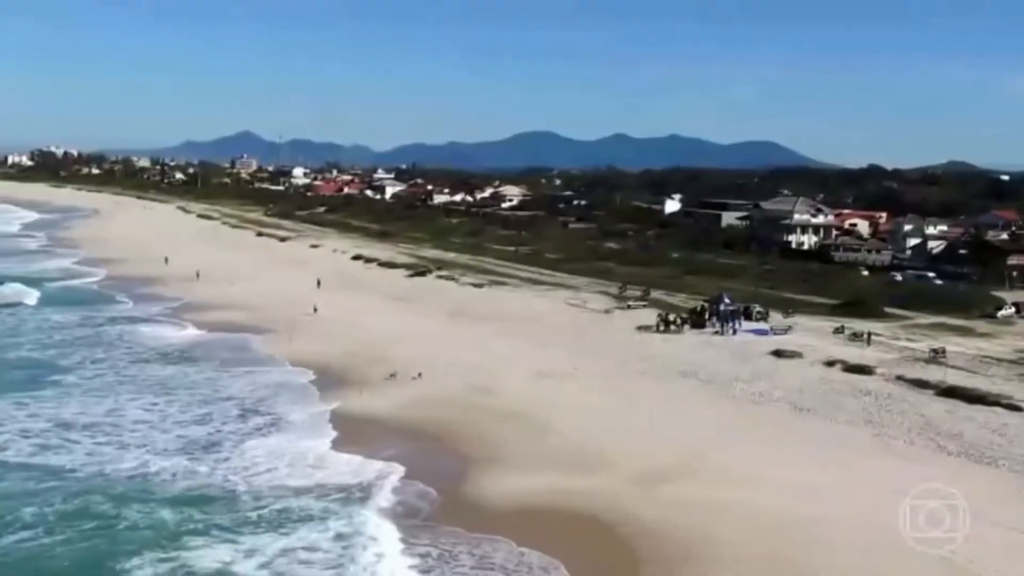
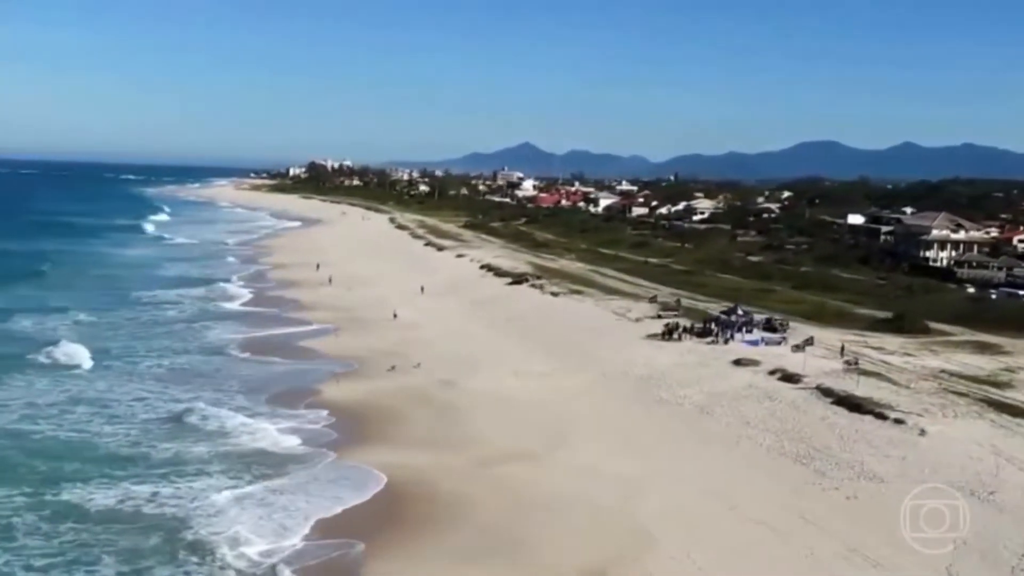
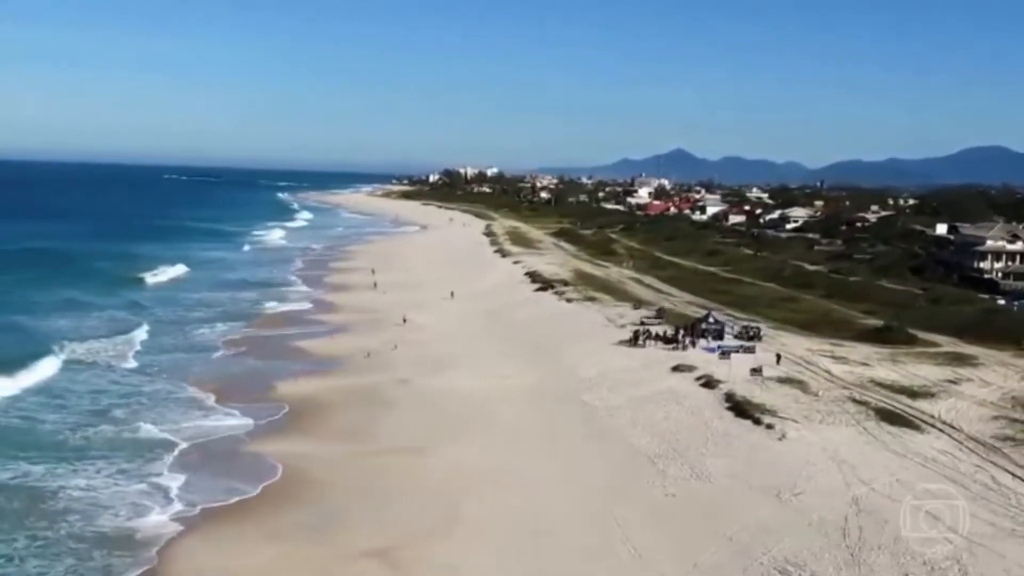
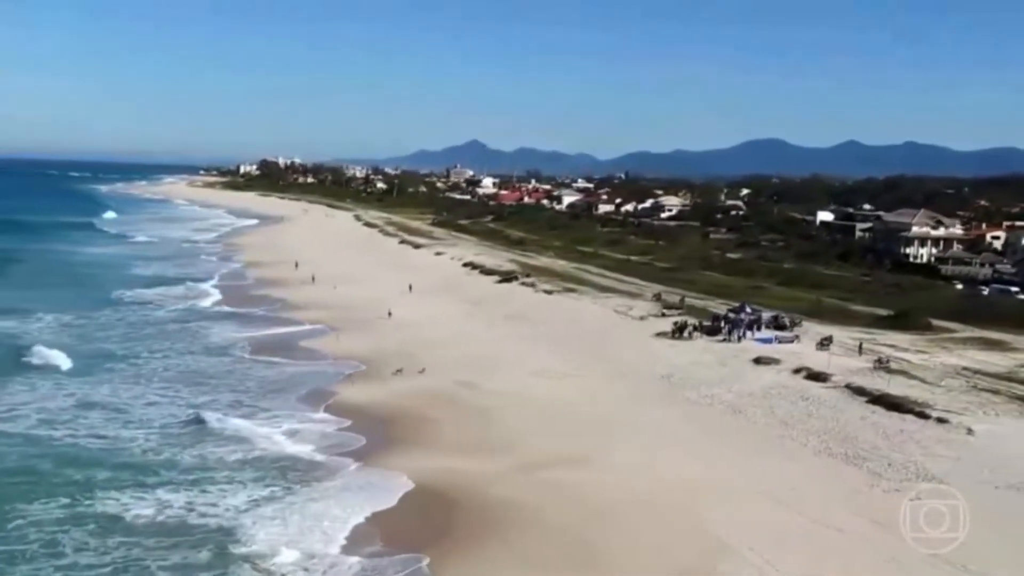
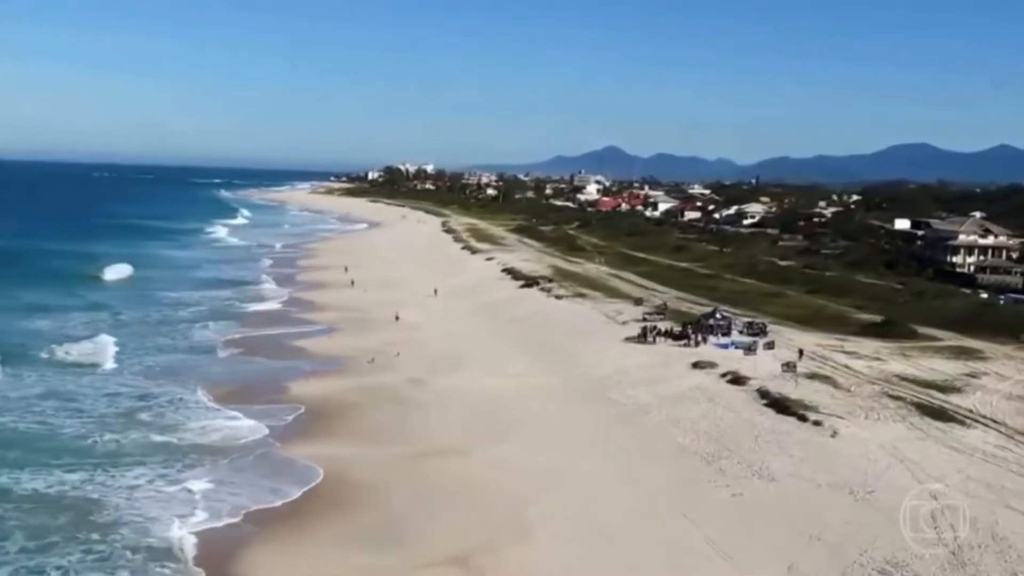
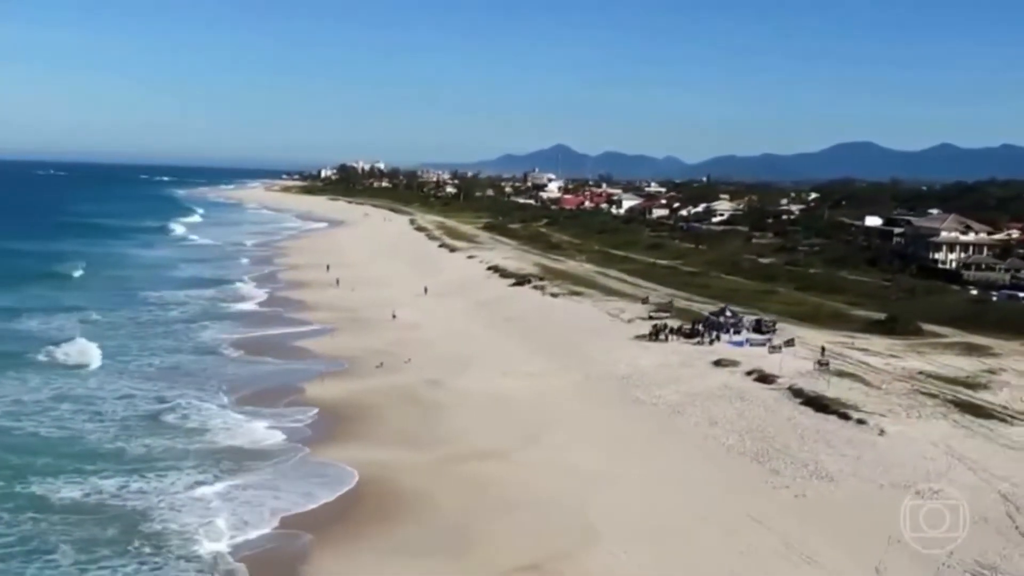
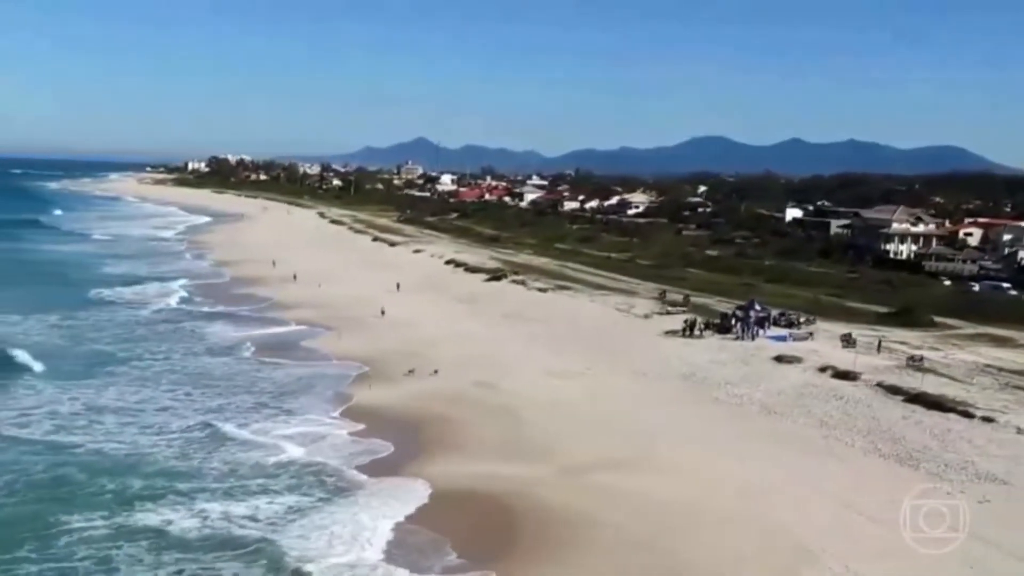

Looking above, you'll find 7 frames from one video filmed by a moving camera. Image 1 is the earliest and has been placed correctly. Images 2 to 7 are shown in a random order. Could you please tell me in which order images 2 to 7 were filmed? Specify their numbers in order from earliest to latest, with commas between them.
7, 4, 2, 6, 5, 3
